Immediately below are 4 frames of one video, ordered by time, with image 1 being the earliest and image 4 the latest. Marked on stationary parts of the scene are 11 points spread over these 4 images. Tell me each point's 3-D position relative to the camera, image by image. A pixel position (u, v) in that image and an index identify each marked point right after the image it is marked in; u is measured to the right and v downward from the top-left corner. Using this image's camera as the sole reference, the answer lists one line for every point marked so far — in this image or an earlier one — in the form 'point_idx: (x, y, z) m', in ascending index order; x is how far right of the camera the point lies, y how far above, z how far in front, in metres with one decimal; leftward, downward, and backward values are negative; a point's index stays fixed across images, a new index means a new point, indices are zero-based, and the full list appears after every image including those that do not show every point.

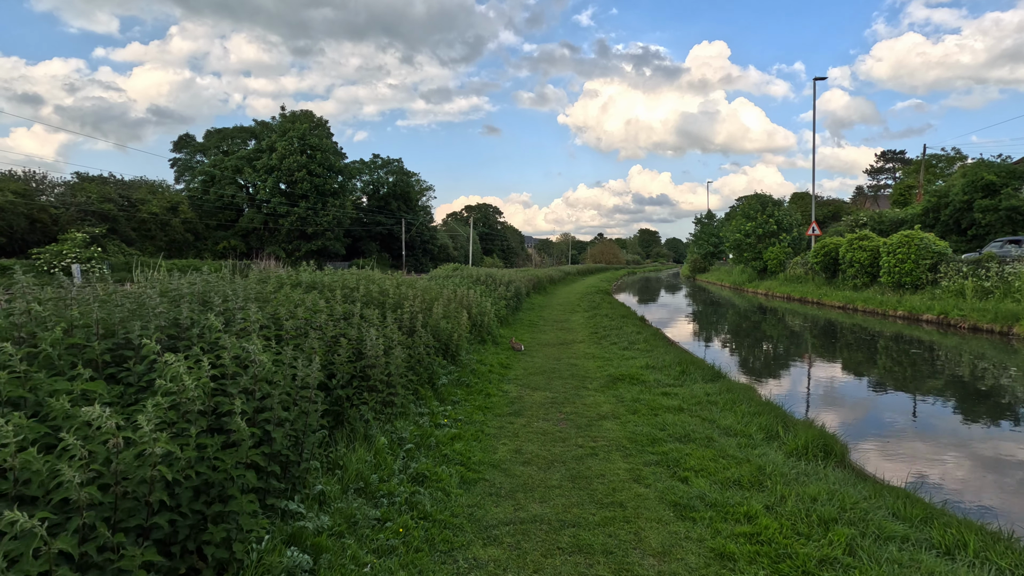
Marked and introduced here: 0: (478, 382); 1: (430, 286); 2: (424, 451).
0: (-0.5, -1.3, +7.1) m
1: (-1.5, 0.0, +9.8) m
2: (-0.7, -1.4, +4.5) m
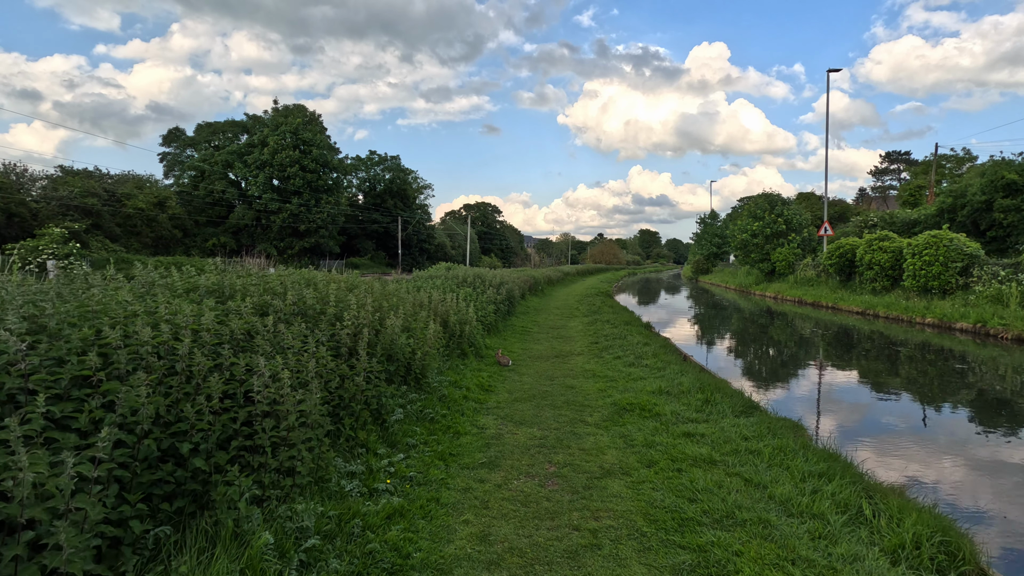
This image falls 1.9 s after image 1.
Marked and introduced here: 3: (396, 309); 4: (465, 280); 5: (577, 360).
0: (-0.7, -1.3, +5.6) m
1: (-1.8, 0.0, +8.3) m
2: (-1.0, -1.4, +3.0) m
3: (-1.4, -0.2, +6.3) m
4: (-1.2, +0.2, +13.5) m
5: (+1.1, -1.2, +9.3) m
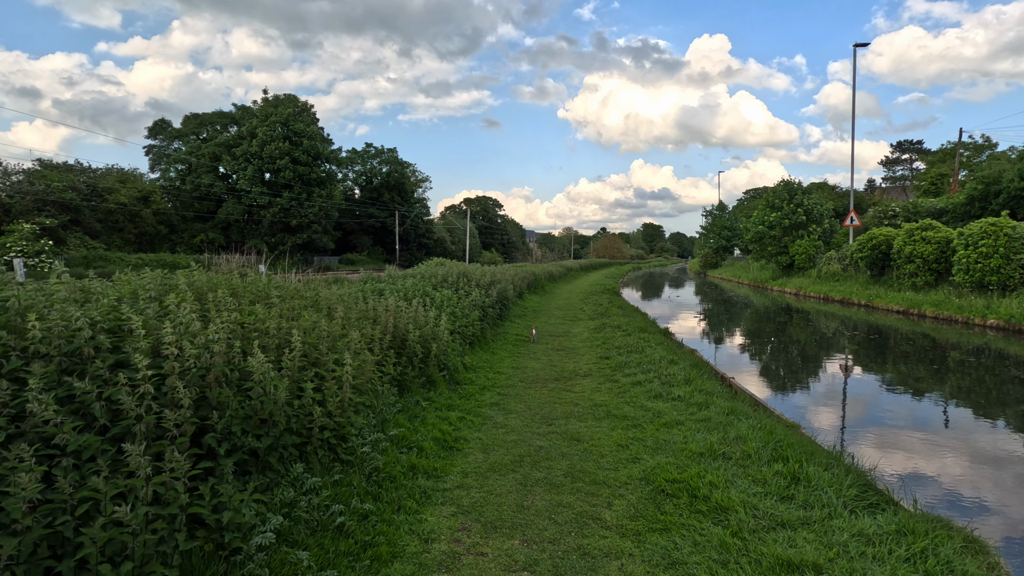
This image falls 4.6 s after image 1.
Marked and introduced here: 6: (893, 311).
0: (-0.9, -1.4, +3.4) m
1: (-2.0, -0.1, +6.1) m
2: (-1.2, -1.5, +0.7) m
3: (-1.6, -0.3, +4.1) m
4: (-1.4, +0.2, +11.3) m
5: (+0.9, -1.3, +7.0) m
6: (+12.8, -0.8, +17.9) m
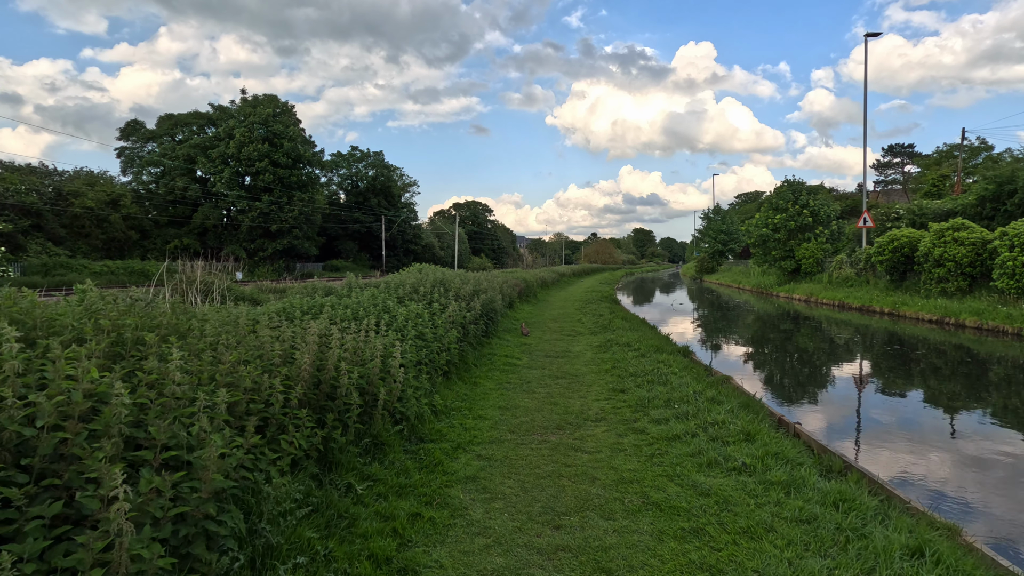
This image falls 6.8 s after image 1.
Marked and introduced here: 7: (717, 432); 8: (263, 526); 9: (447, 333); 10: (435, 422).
0: (-0.9, -1.5, +1.3) m
1: (-2.1, -0.2, +4.0) m
2: (-1.2, -1.6, -1.3) m
3: (-1.6, -0.4, +2.1) m
4: (-1.6, 0.0, +9.3) m
5: (+0.8, -1.4, +5.0) m
6: (+12.4, -1.0, +16.2) m
7: (+1.8, -1.3, +4.8) m
8: (-1.2, -1.2, +2.6) m
9: (-0.9, -0.6, +7.2) m
10: (-0.8, -1.3, +5.2) m
